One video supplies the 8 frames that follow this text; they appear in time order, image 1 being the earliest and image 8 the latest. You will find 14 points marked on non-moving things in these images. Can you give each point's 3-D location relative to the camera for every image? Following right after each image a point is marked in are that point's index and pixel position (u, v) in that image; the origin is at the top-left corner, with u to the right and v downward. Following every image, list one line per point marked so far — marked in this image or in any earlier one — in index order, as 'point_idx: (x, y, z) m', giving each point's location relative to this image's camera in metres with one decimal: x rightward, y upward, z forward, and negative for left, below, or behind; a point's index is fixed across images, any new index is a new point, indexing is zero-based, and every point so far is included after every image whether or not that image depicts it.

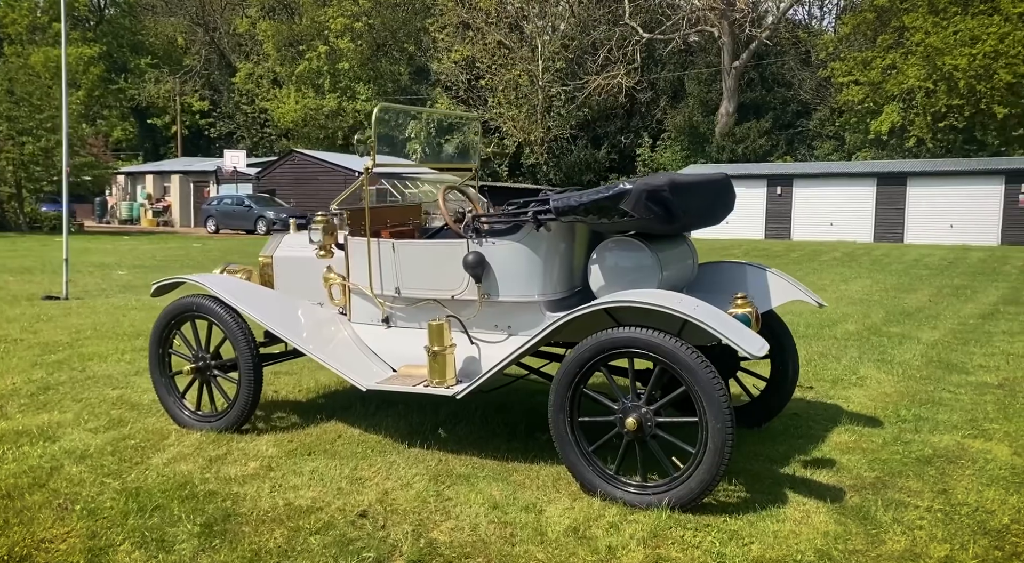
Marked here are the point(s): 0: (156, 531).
0: (-1.2, -0.8, +2.4) m
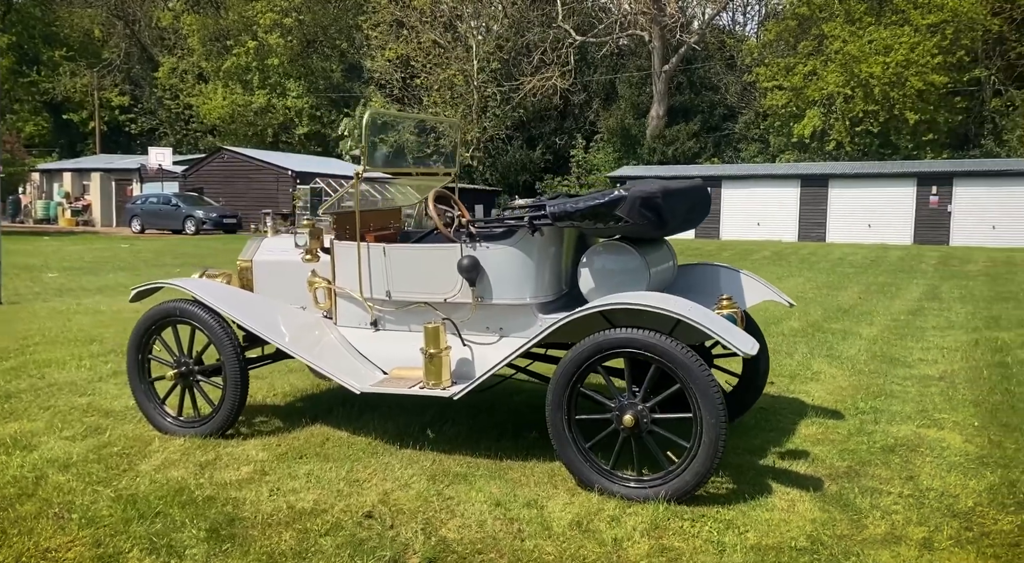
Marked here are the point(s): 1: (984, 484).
0: (-1.1, -0.8, +2.4) m
1: (+2.0, -0.8, +3.1) m
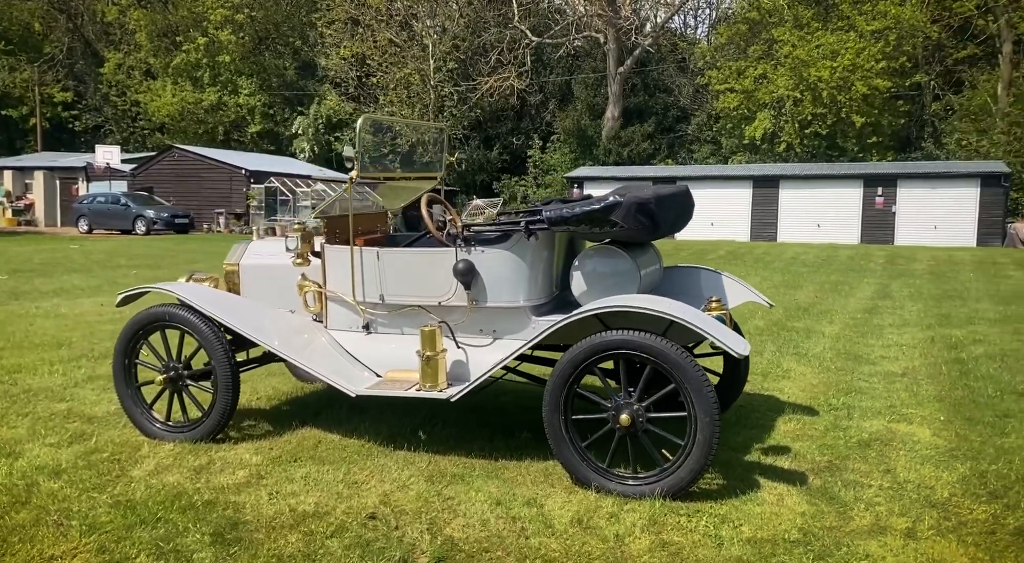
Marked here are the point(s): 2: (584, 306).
0: (-1.1, -0.8, +2.4) m
1: (+1.9, -0.8, +3.3) m
2: (+0.3, -0.1, +3.3) m
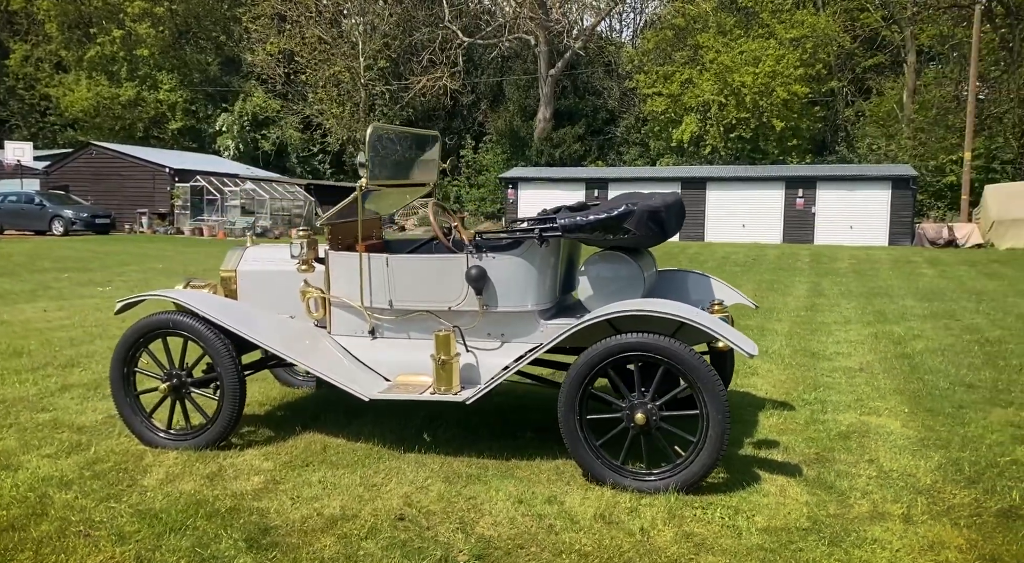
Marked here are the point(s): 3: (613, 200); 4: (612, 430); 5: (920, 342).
0: (-1.0, -0.9, +2.4) m
1: (+2.0, -0.9, +3.5) m
2: (+0.4, -0.1, +3.4) m
3: (+0.4, +0.4, +3.2) m
4: (+0.4, -0.6, +2.9) m
5: (+4.5, -0.7, +8.3) m
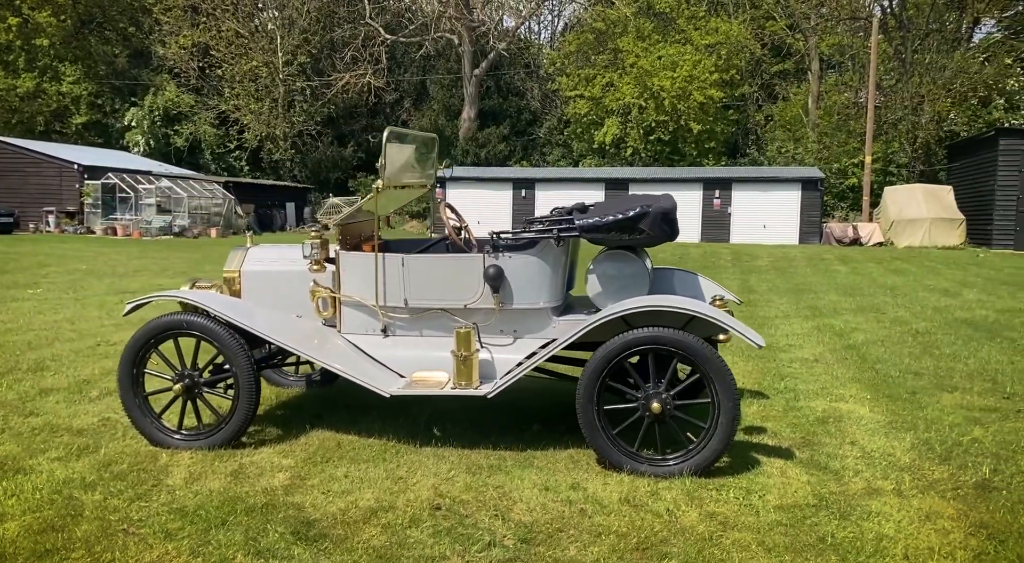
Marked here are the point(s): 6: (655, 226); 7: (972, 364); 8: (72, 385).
0: (-0.9, -0.9, +2.5) m
1: (+2.0, -0.8, +3.8) m
2: (+0.4, -0.1, +3.6) m
3: (+0.5, +0.4, +3.4) m
4: (+0.5, -0.6, +3.1) m
5: (+4.1, -0.6, +8.8) m
6: (+0.6, +0.2, +3.2) m
7: (+4.4, -0.8, +7.2) m
8: (-2.9, -0.7, +4.9) m
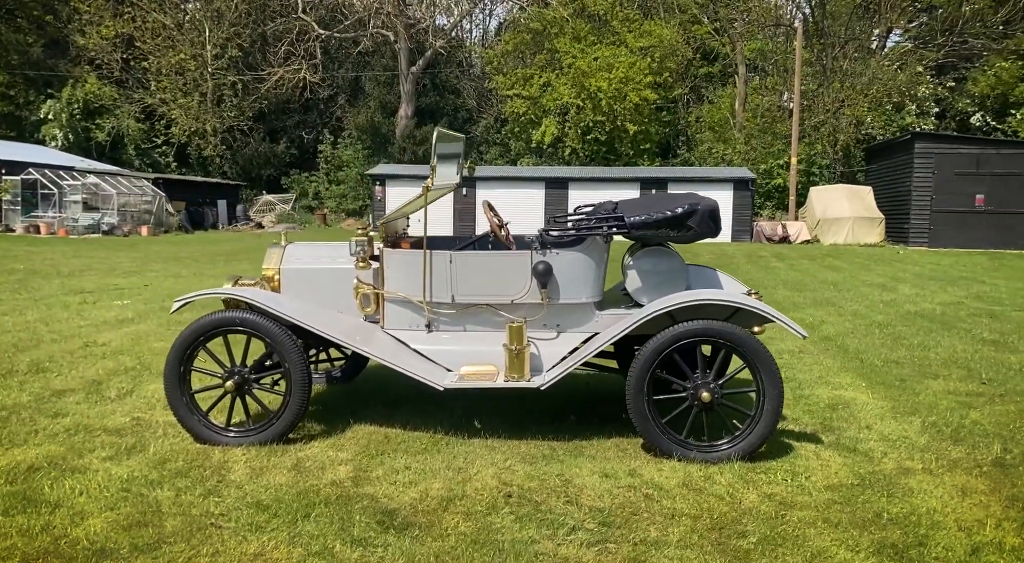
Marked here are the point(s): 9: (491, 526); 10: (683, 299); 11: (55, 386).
0: (-0.6, -0.9, +2.6) m
1: (+2.2, -0.8, +4.1) m
2: (+0.6, -0.1, +3.7) m
3: (+0.7, +0.4, +3.5) m
4: (+0.7, -0.5, +3.2) m
5: (+3.9, -0.6, +9.2) m
6: (+0.8, +0.3, +3.3) m
7: (+4.3, -0.7, +7.6) m
8: (-2.8, -0.7, +4.8) m
9: (-0.1, -0.9, +2.6) m
10: (+0.7, -0.1, +3.3) m
11: (-3.0, -0.7, +4.8) m
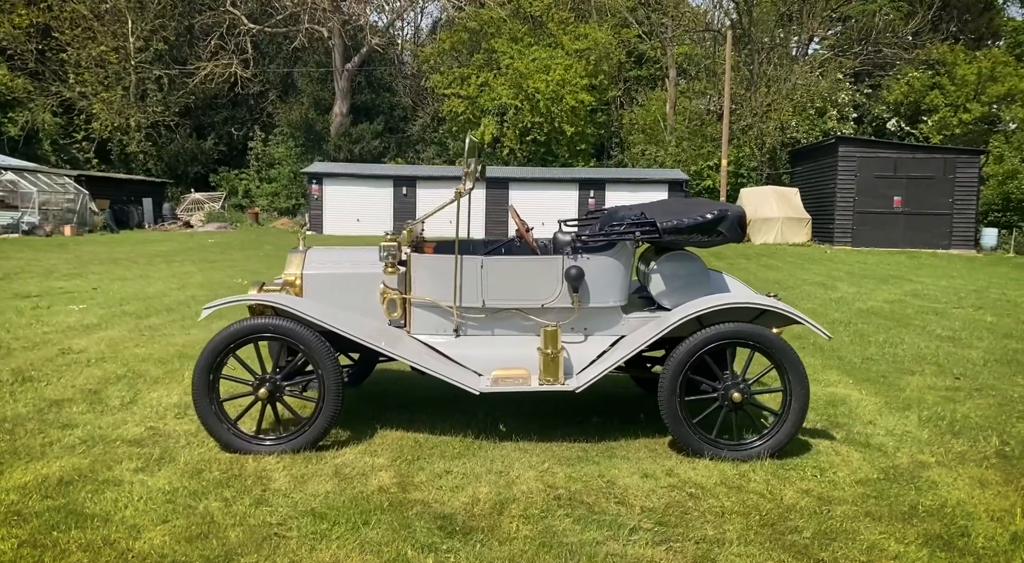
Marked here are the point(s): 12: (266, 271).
0: (-0.4, -0.9, +2.6) m
1: (+2.3, -0.8, +4.3) m
2: (+0.8, -0.1, +3.8) m
3: (+0.9, +0.4, +3.6) m
4: (+0.9, -0.6, +3.4) m
5: (+3.7, -0.6, +9.5) m
6: (+1.0, +0.2, +3.4) m
7: (+4.2, -0.7, +8.0) m
8: (-2.7, -0.7, +4.7) m
9: (+0.1, -0.9, +2.7) m
10: (+0.9, -0.1, +3.4) m
11: (-2.9, -0.7, +4.7) m
12: (-4.5, +0.2, +13.4) m
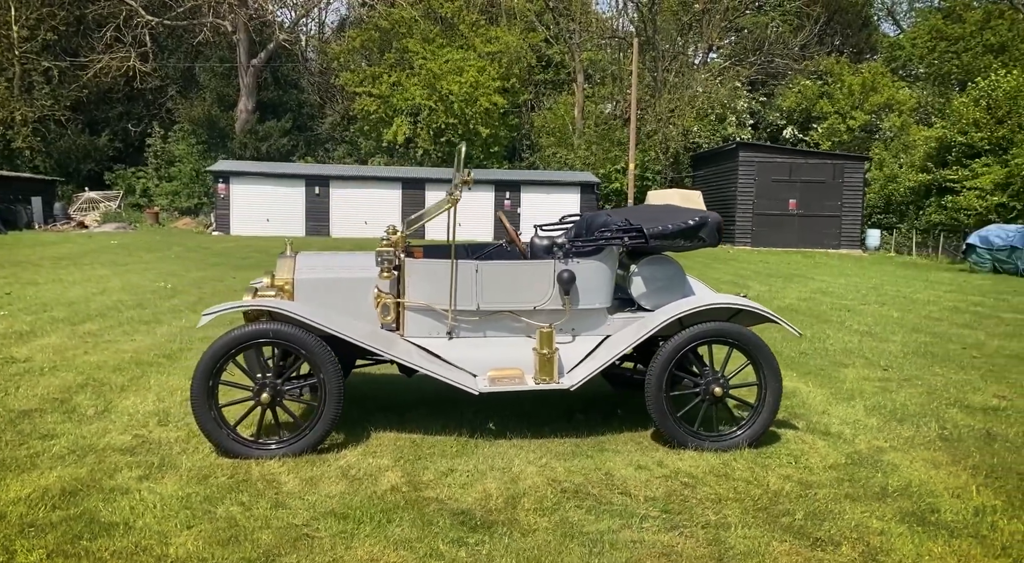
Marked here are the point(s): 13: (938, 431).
0: (-0.3, -0.9, +2.7) m
1: (+2.2, -0.8, +4.7) m
2: (+0.7, -0.1, +4.0) m
3: (+0.8, +0.4, +3.9) m
4: (+0.9, -0.6, +3.6) m
5: (+3.0, -0.5, +10.0) m
6: (+1.0, +0.2, +3.7) m
7: (+3.7, -0.7, +8.5) m
8: (-2.8, -0.7, +4.6) m
9: (+0.2, -0.9, +2.8) m
10: (+0.9, -0.1, +3.7) m
11: (-3.0, -0.7, +4.5) m
12: (-5.5, +0.2, +13.0) m
13: (+2.4, -0.9, +4.2) m
